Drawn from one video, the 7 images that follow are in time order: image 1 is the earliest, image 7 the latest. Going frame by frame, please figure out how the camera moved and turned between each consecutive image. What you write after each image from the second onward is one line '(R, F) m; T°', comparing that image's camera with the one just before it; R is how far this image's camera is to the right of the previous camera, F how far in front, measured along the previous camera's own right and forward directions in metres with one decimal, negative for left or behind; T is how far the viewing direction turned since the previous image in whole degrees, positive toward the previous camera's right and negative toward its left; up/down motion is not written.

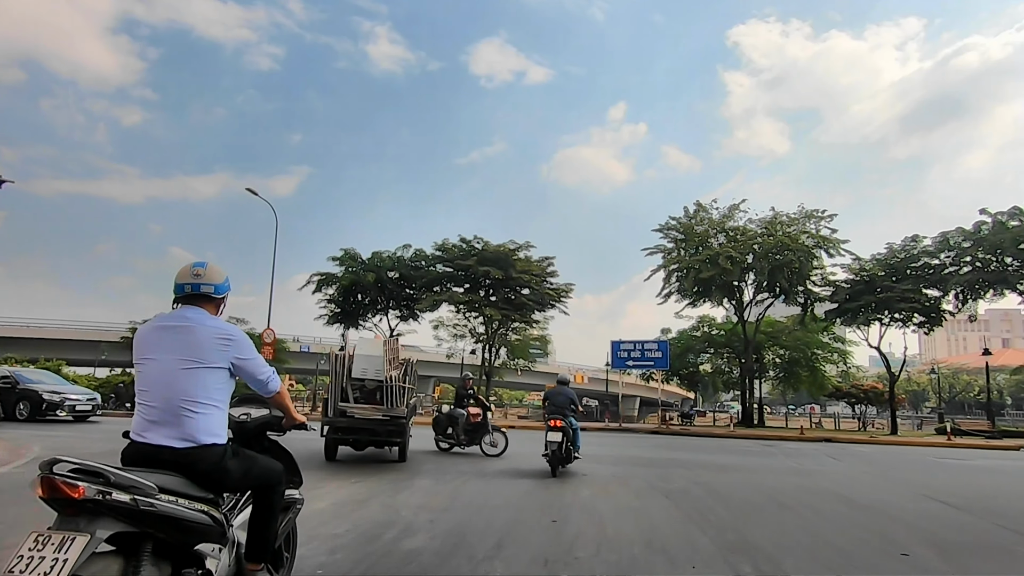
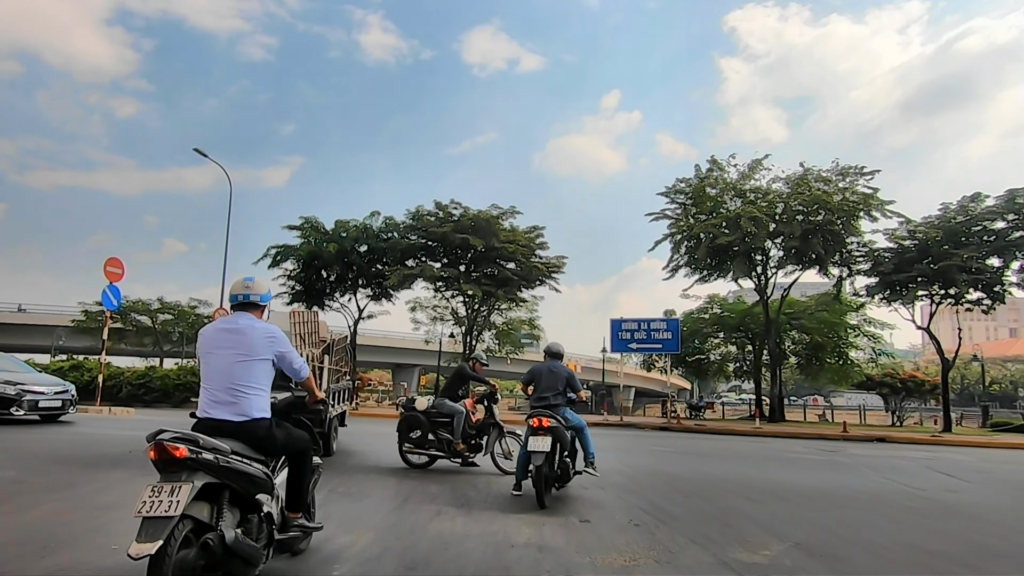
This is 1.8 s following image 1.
(+0.5, +4.2) m; +1°
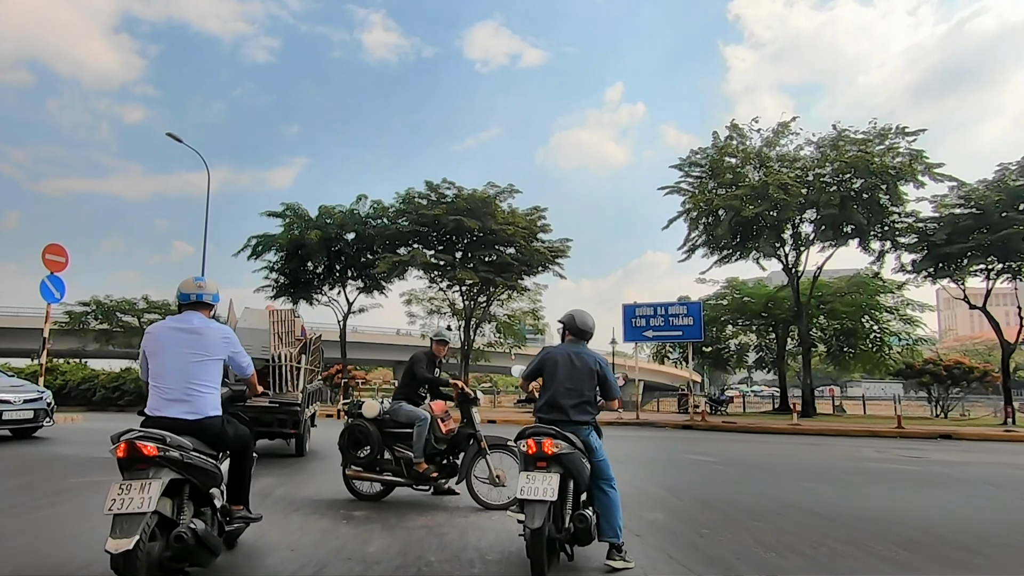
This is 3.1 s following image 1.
(+0.3, +2.4) m; -1°
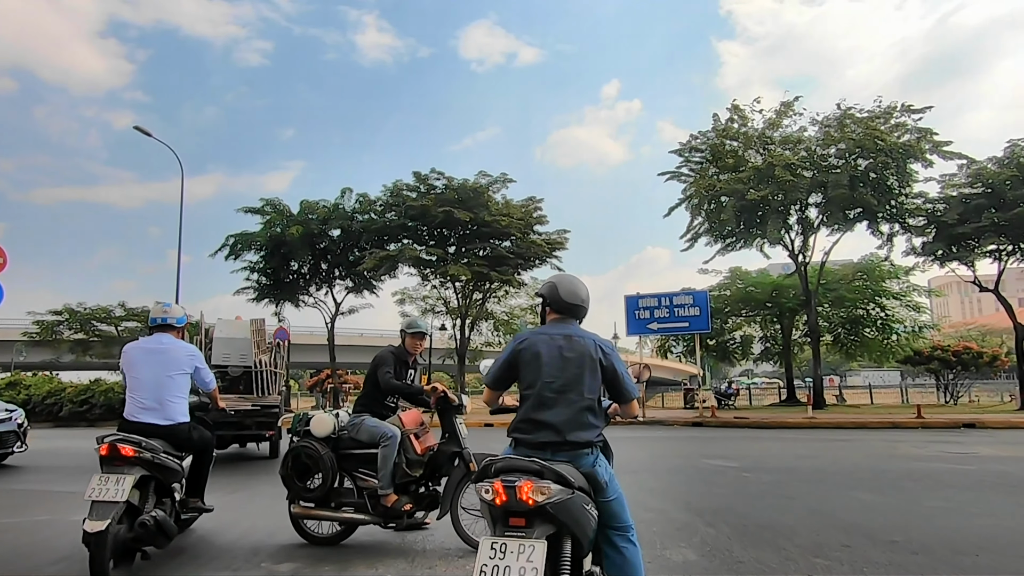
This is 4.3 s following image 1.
(+0.1, +0.8) m; 0°
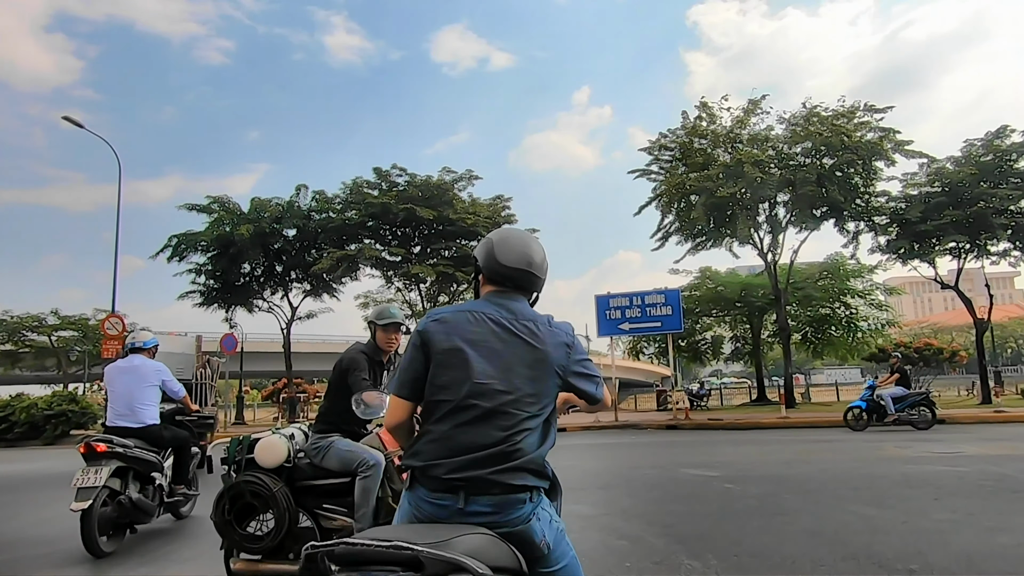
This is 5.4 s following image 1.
(+0.1, +0.6) m; +3°
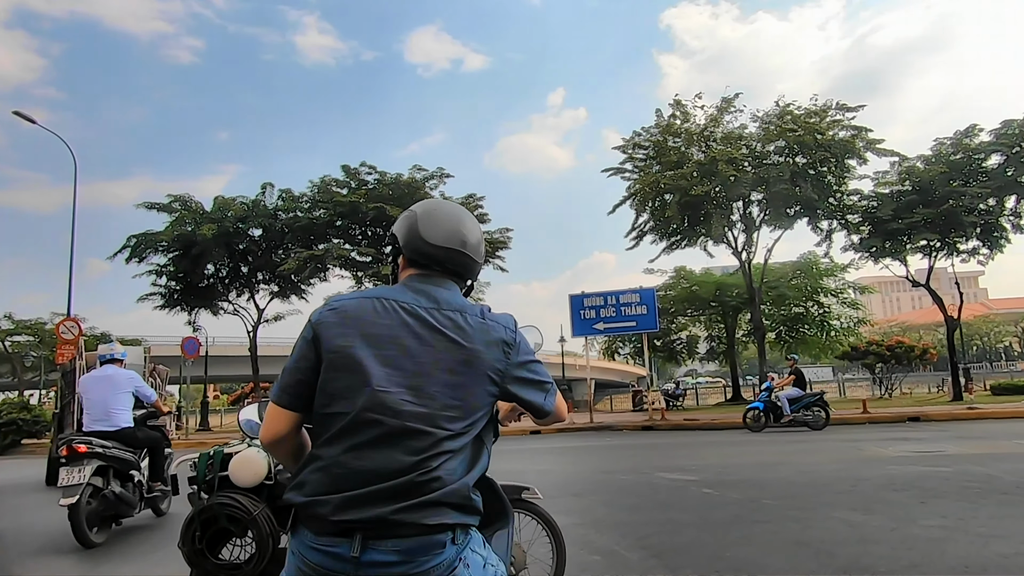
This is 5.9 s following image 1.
(+0.1, +0.4) m; +2°
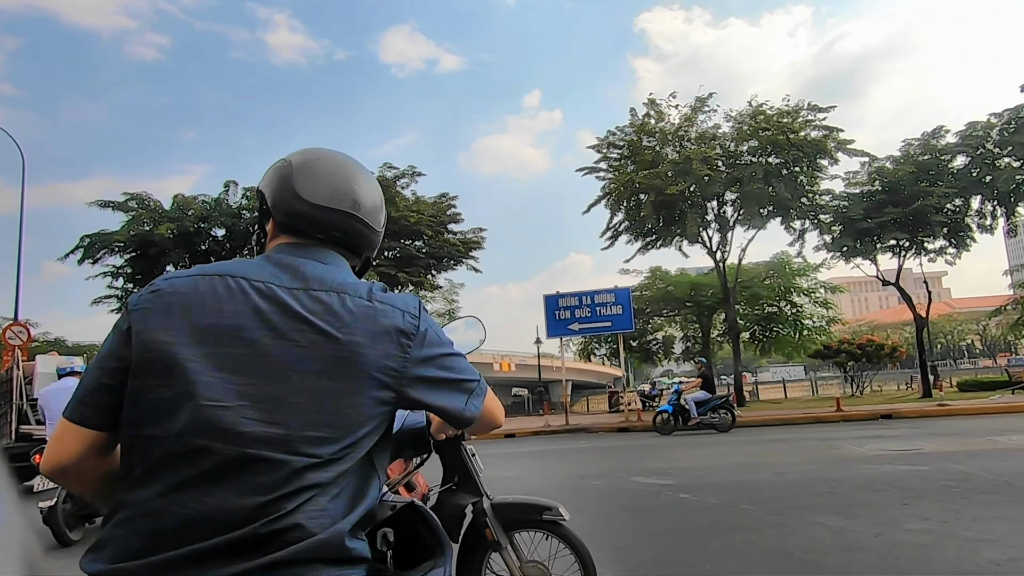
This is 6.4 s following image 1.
(+0.1, +0.3) m; +2°
